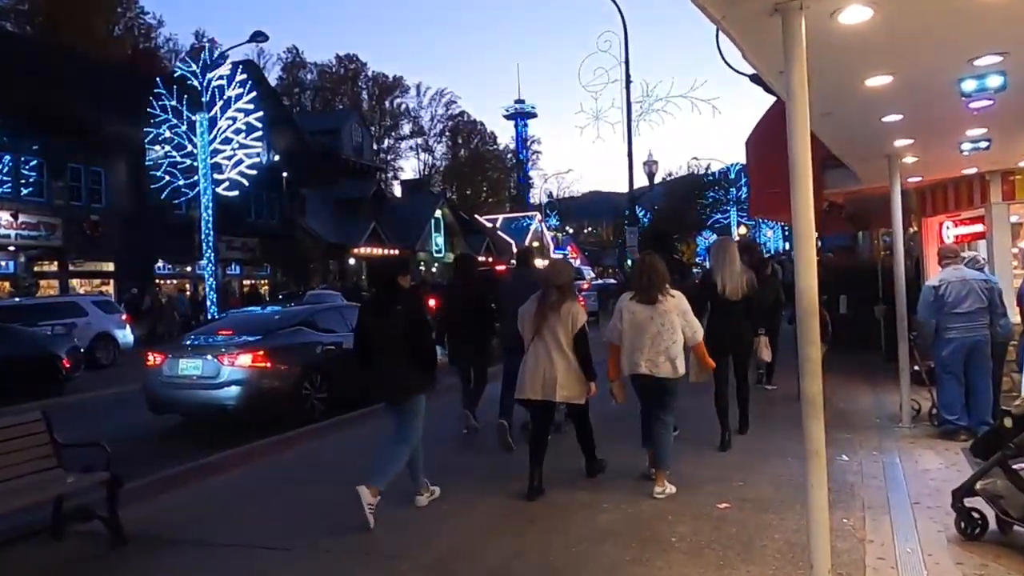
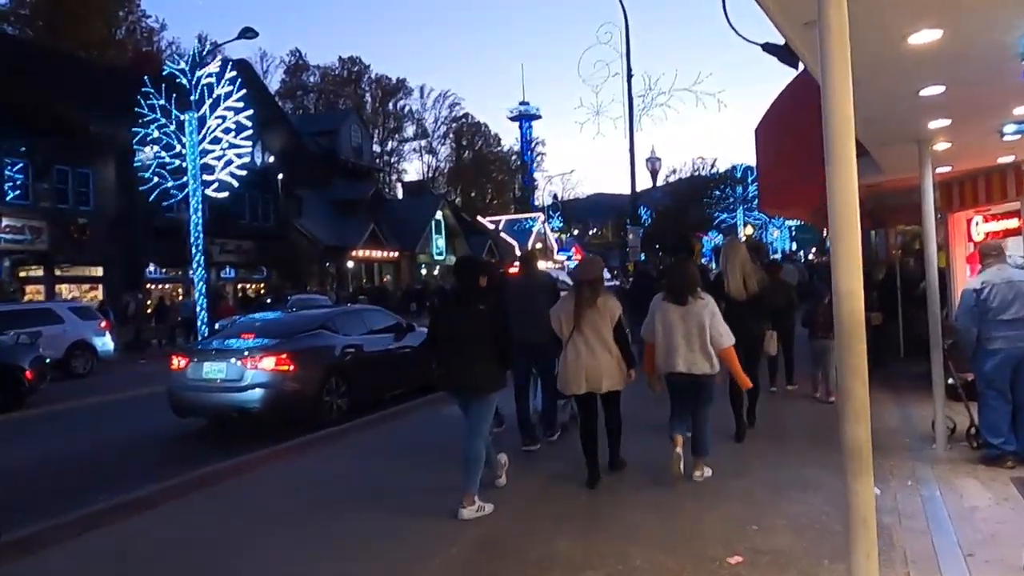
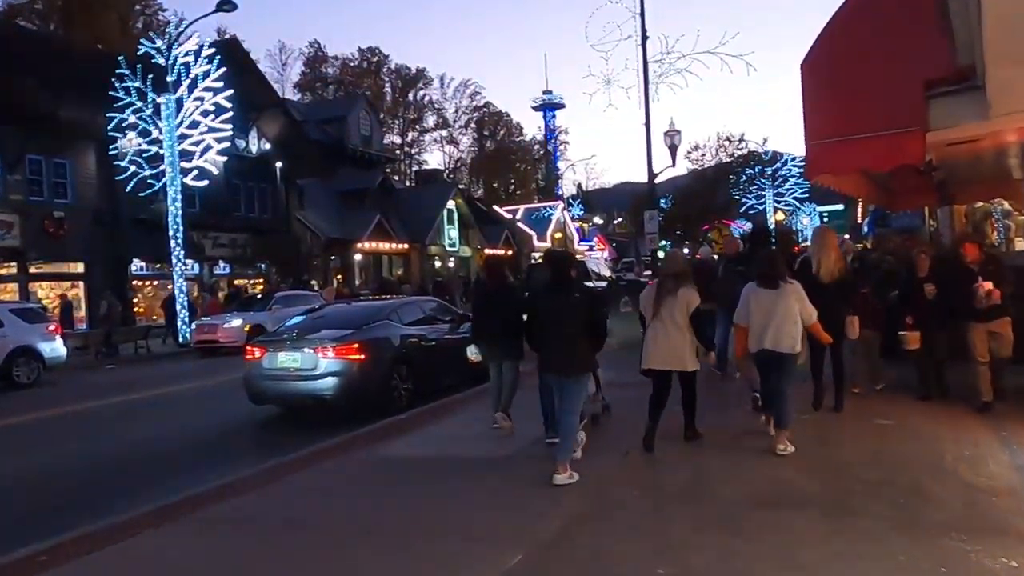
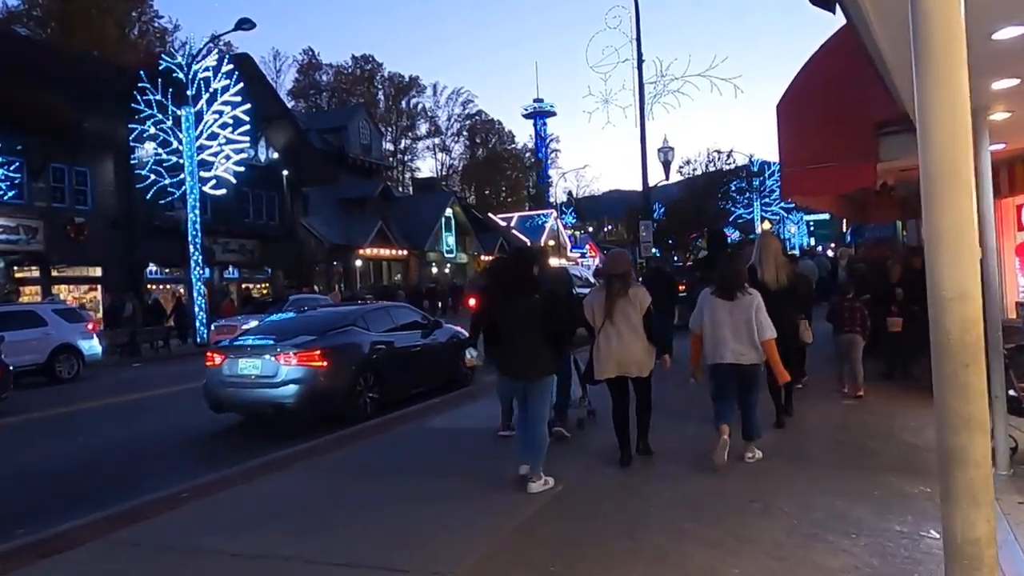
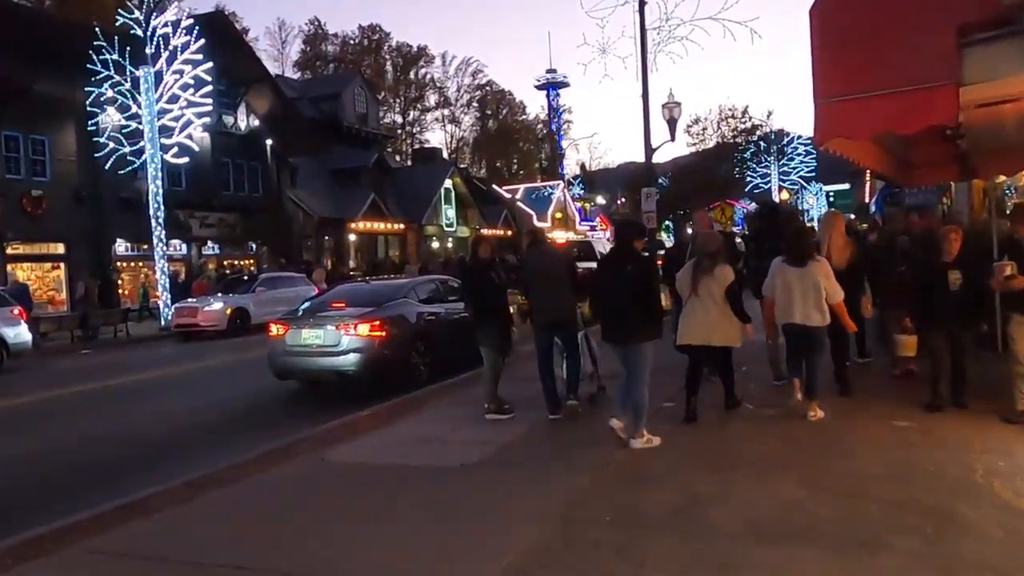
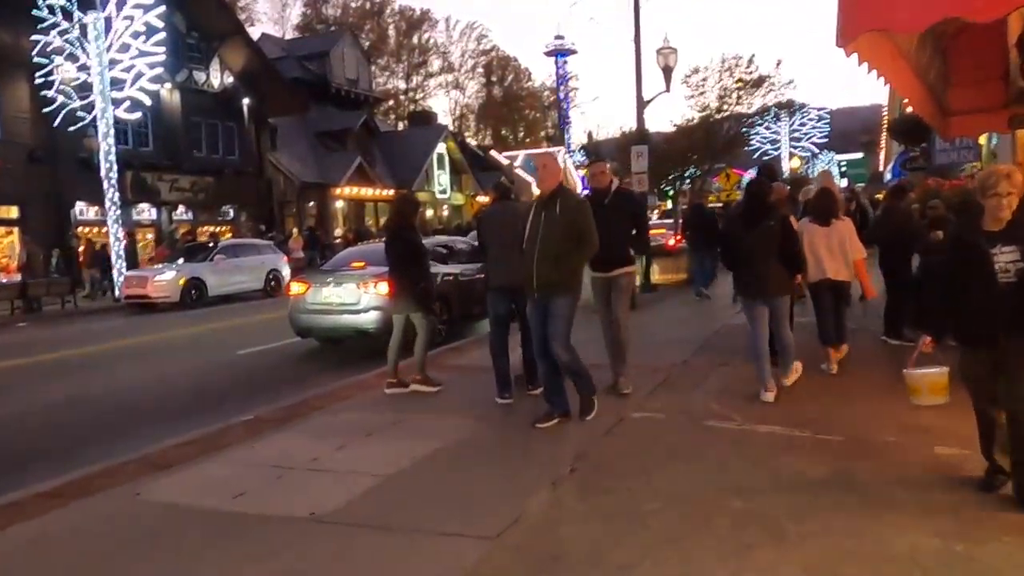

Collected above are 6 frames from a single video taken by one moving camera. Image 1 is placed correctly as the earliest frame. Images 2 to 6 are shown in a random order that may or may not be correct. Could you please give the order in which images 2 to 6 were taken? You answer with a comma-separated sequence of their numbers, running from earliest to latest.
2, 4, 3, 5, 6
